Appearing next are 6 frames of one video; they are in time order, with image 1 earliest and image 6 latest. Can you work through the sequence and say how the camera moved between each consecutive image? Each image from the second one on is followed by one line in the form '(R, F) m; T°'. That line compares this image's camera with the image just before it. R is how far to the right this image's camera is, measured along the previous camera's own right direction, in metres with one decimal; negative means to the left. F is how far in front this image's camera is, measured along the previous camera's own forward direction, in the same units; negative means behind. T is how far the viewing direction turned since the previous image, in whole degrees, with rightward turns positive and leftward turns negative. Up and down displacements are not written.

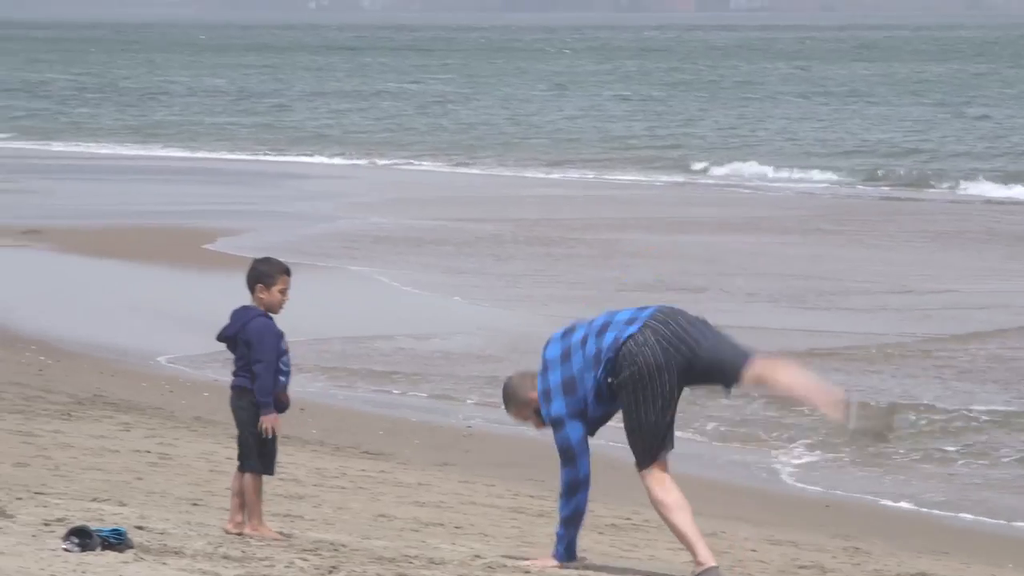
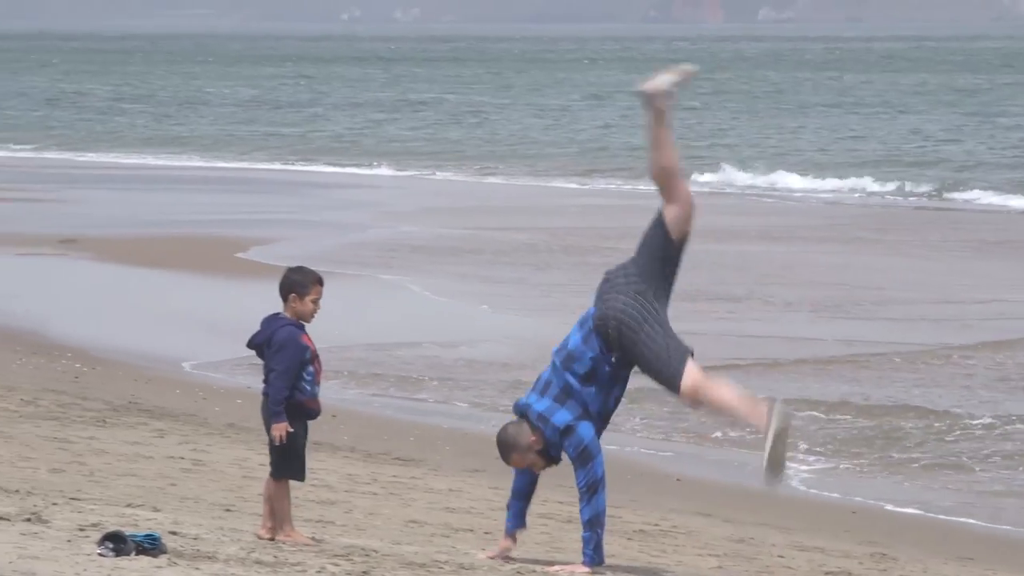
(0.0, -0.1) m; -1°
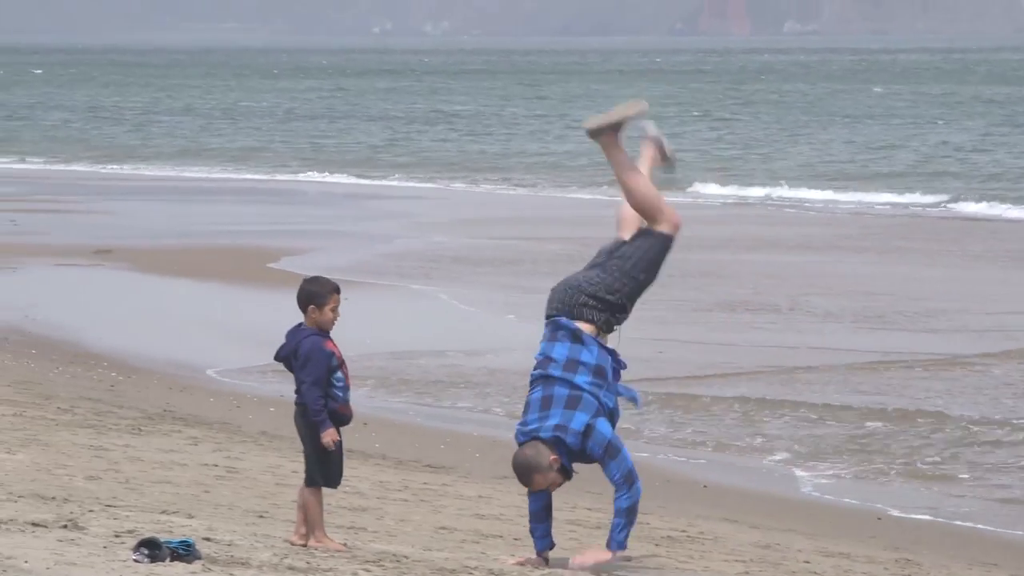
(0.0, -0.1) m; -1°
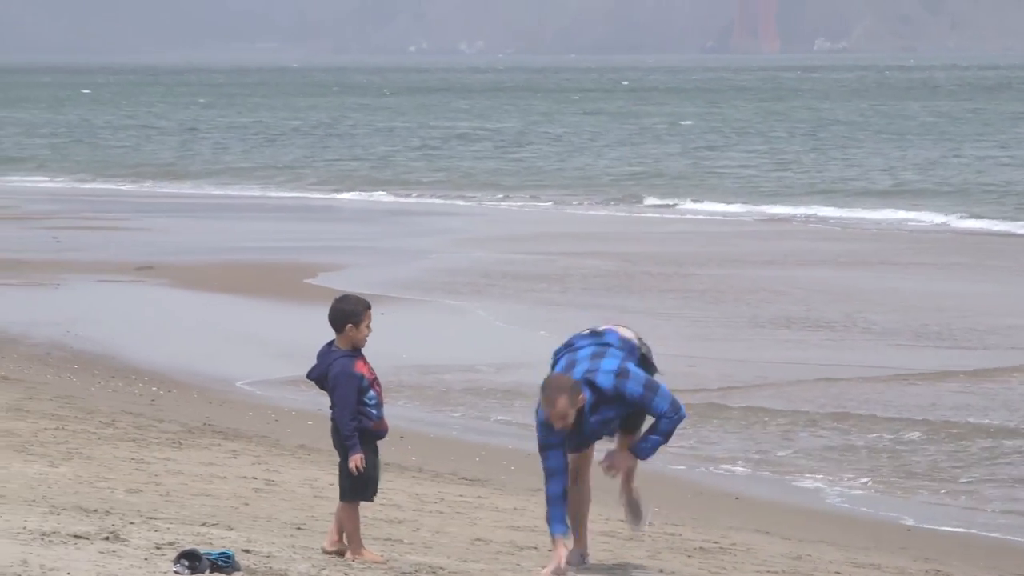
(-0.1, -0.1) m; -1°
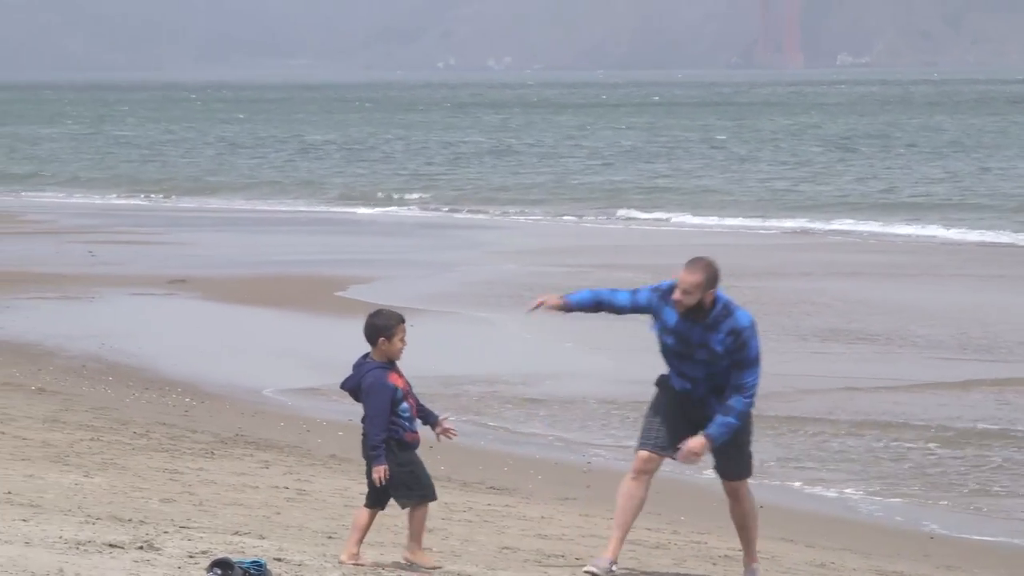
(-0.1, -0.1) m; -1°
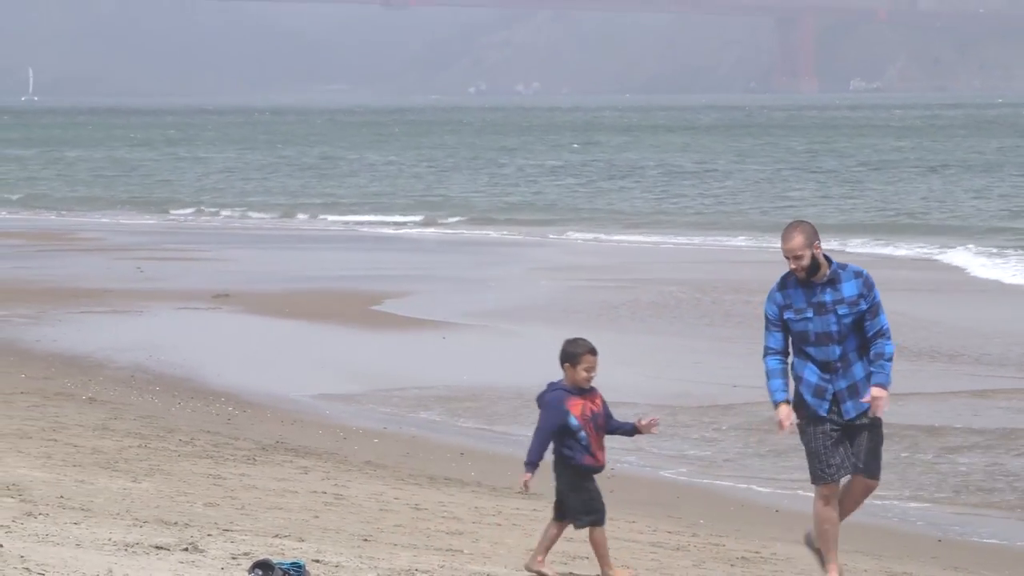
(-0.1, -0.4) m; -1°
